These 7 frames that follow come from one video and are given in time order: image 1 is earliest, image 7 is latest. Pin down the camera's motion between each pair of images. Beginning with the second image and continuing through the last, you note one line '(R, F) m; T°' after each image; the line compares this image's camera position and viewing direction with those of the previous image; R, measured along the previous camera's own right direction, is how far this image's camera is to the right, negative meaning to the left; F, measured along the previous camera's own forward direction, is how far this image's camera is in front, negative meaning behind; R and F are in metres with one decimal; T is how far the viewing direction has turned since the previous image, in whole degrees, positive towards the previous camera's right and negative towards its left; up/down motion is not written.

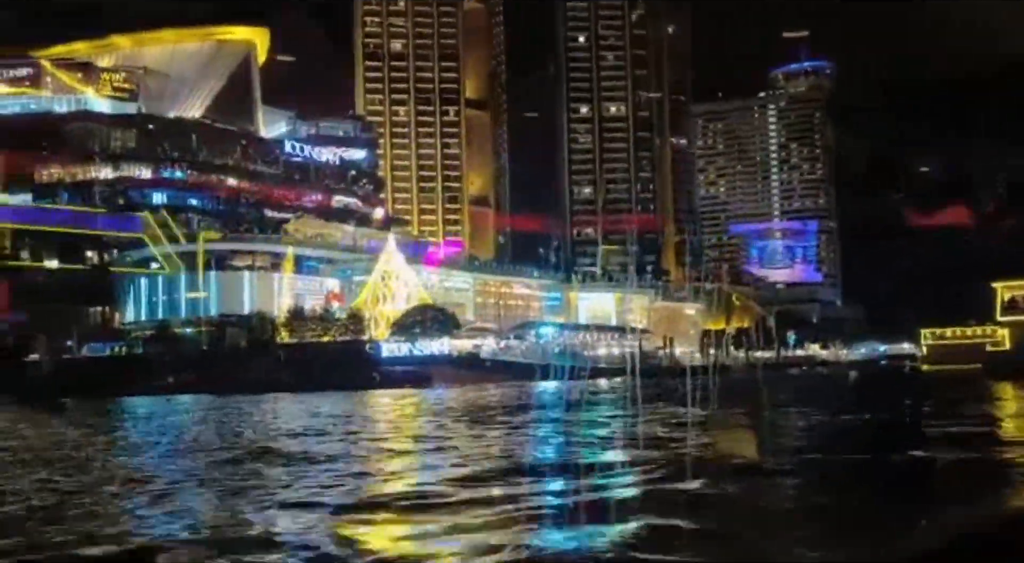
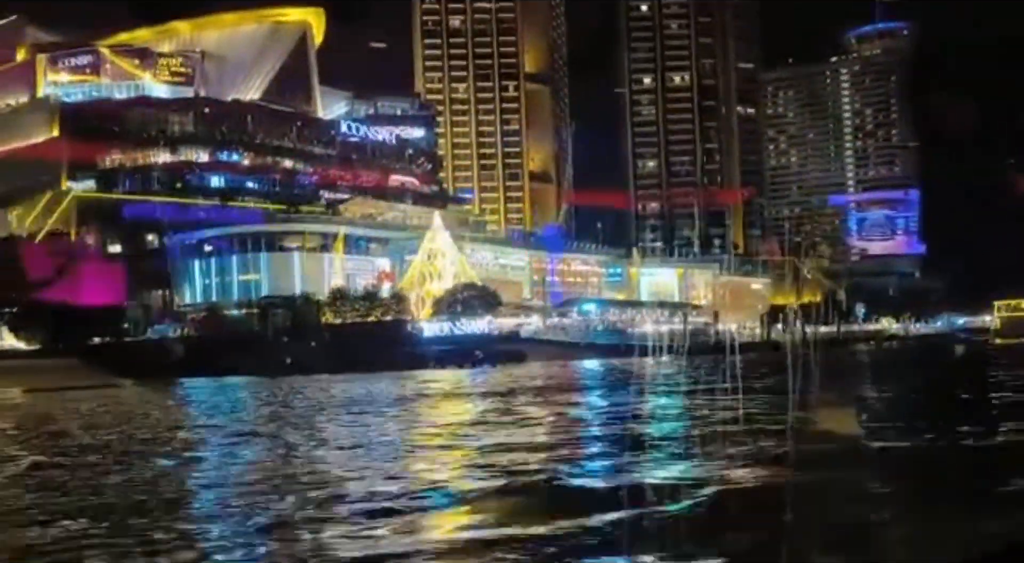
(+0.5, +0.3) m; -4°
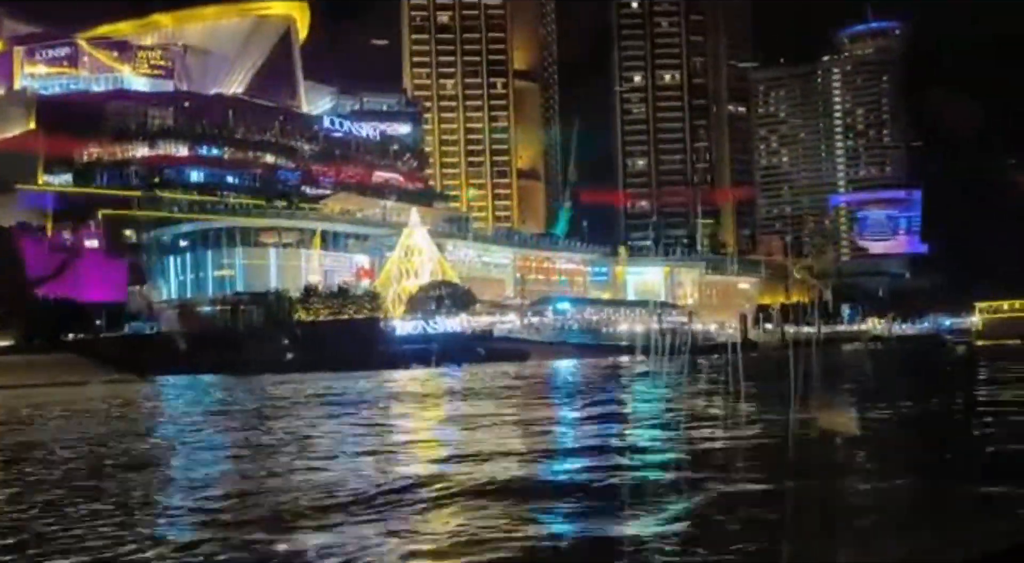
(+0.3, +0.4) m; 0°
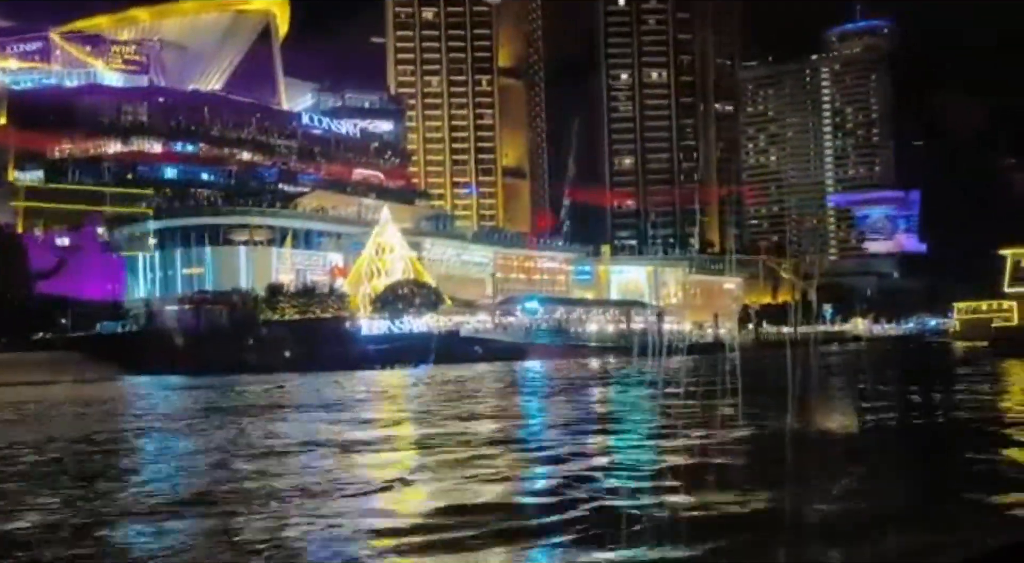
(+0.4, +0.5) m; 0°
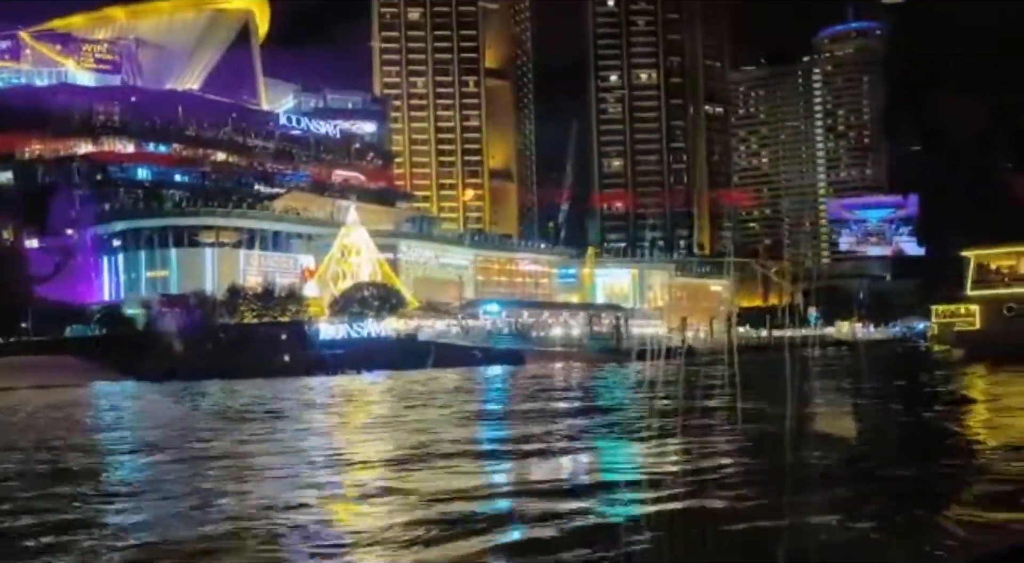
(+0.5, +0.6) m; 0°
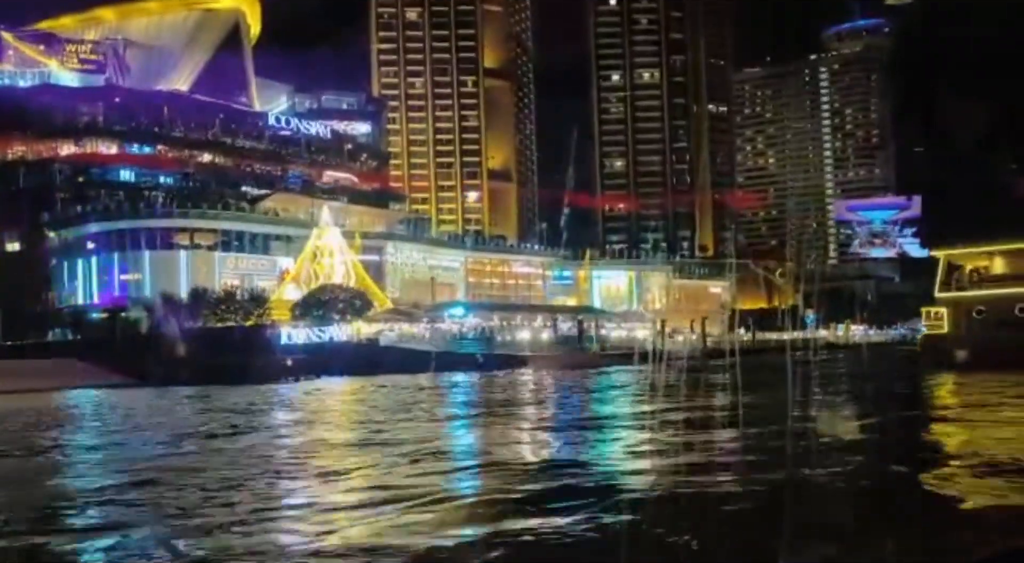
(+0.7, +0.6) m; -1°
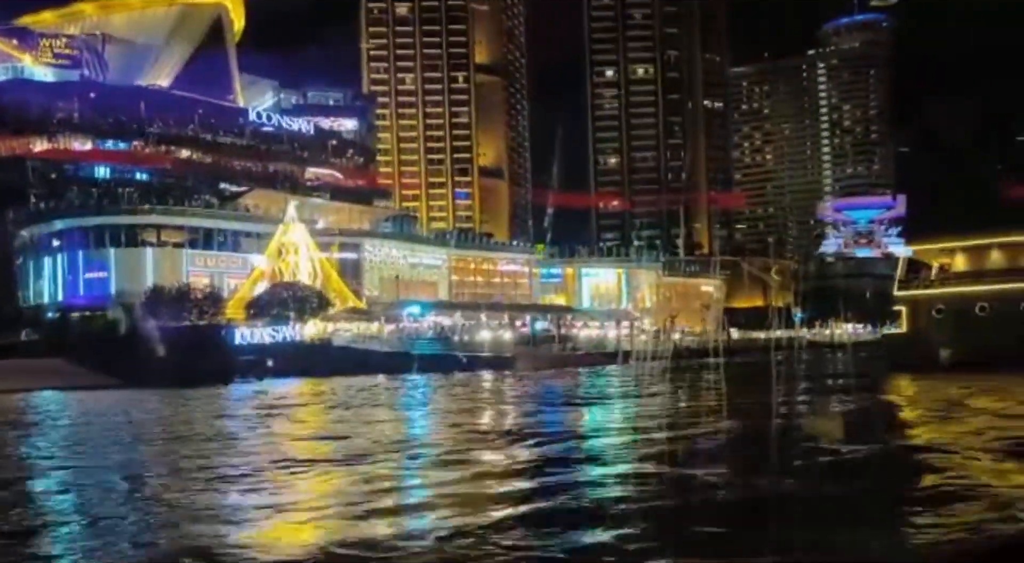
(+0.6, +0.6) m; 0°
